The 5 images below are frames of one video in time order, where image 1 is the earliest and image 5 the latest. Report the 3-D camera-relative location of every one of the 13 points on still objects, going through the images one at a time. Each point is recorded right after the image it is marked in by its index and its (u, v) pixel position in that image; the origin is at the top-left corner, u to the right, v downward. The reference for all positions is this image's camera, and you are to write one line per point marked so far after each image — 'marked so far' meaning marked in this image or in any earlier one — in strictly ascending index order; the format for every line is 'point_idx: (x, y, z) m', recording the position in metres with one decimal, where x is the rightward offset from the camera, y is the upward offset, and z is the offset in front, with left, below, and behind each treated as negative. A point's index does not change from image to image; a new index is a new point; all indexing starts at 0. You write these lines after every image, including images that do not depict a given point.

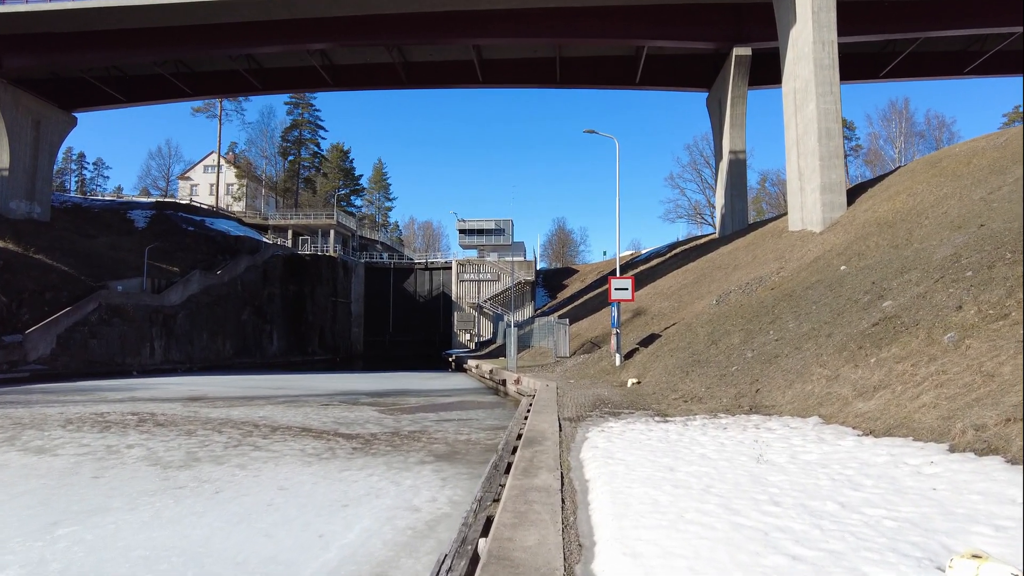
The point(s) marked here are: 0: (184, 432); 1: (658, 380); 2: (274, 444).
0: (-6.7, -2.9, +12.0) m
1: (+3.3, -2.1, +13.3) m
2: (-4.3, -2.8, +10.7) m
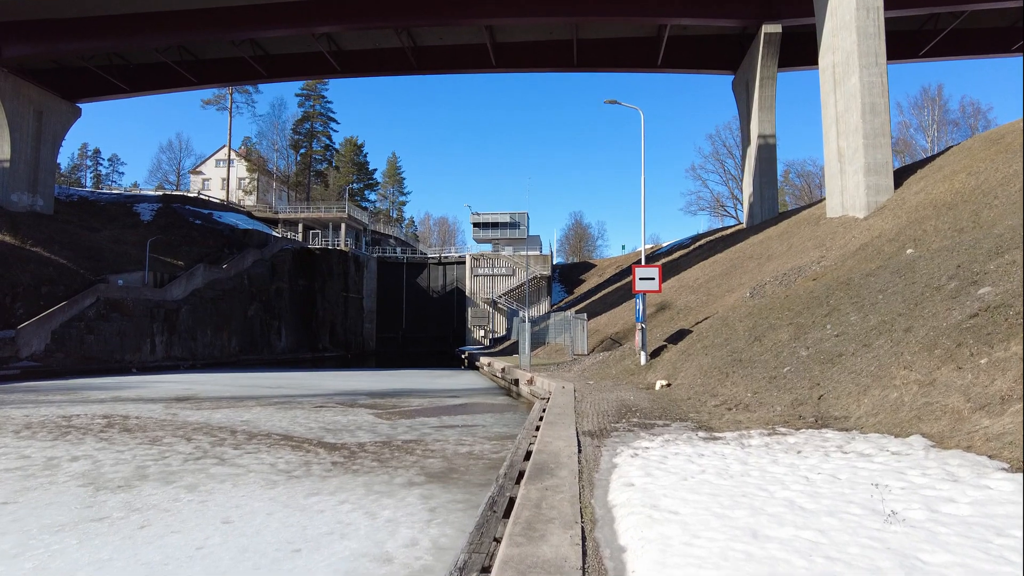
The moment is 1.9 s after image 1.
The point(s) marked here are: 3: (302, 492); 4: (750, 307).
0: (-6.5, -2.7, +10.5) m
1: (+3.5, -1.9, +11.6) m
2: (-4.2, -2.6, +9.1) m
3: (-2.6, -2.5, +7.2) m
4: (+5.8, -0.5, +14.3) m
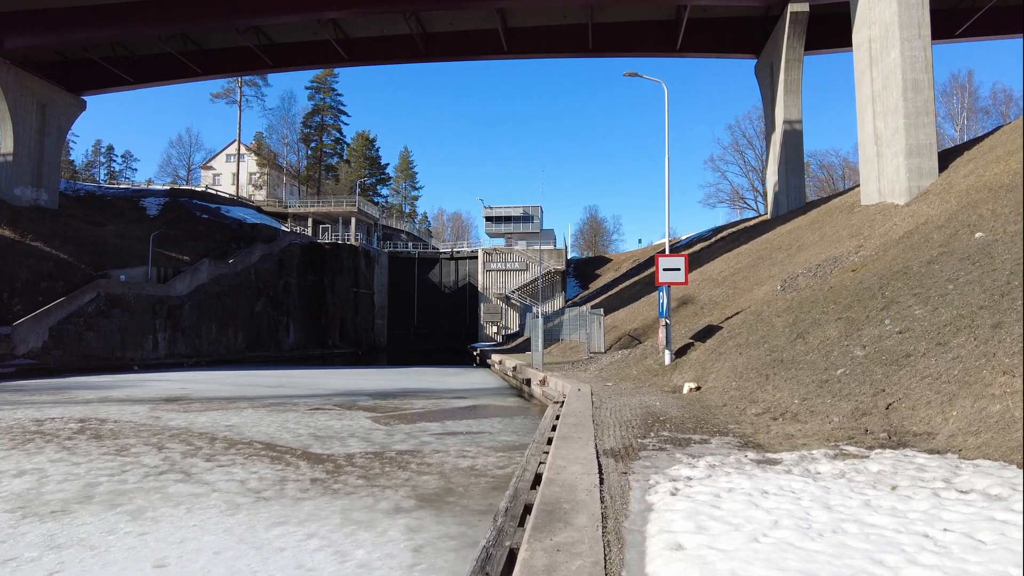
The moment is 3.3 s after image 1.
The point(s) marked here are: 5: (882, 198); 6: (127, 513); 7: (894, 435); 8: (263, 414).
0: (-6.4, -2.6, +9.5) m
1: (+3.7, -1.7, +10.2) m
2: (-4.1, -2.5, +8.0) m
3: (-2.5, -2.4, +6.0) m
4: (+6.0, -0.3, +12.9) m
5: (+12.4, +3.0, +19.8) m
6: (-4.0, -2.3, +6.1) m
7: (+3.8, -1.5, +5.9) m
8: (-5.7, -2.9, +13.5) m
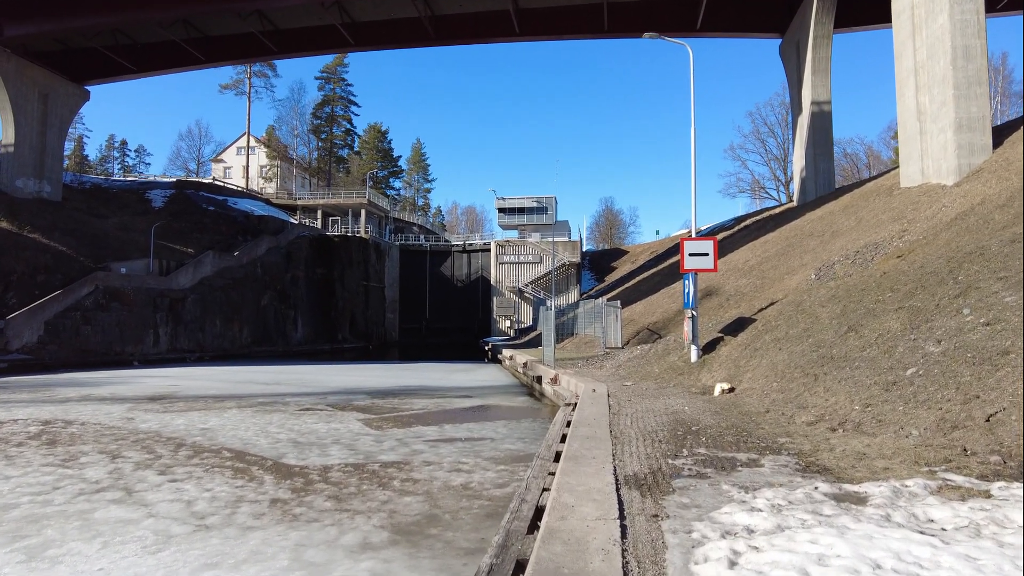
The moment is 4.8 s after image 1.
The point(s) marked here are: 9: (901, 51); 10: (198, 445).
0: (-6.3, -2.4, +8.3) m
1: (+3.7, -1.5, +8.8) m
2: (-4.0, -2.3, +6.8) m
3: (-2.6, -2.2, +4.8) m
4: (+6.1, 0.0, +11.4) m
5: (+12.7, +3.3, +18.1) m
6: (-4.0, -2.2, +4.9) m
7: (+3.8, -1.3, +4.5) m
8: (-5.5, -2.6, +12.3) m
9: (+12.9, +7.8, +19.5) m
10: (-4.9, -2.5, +9.3) m
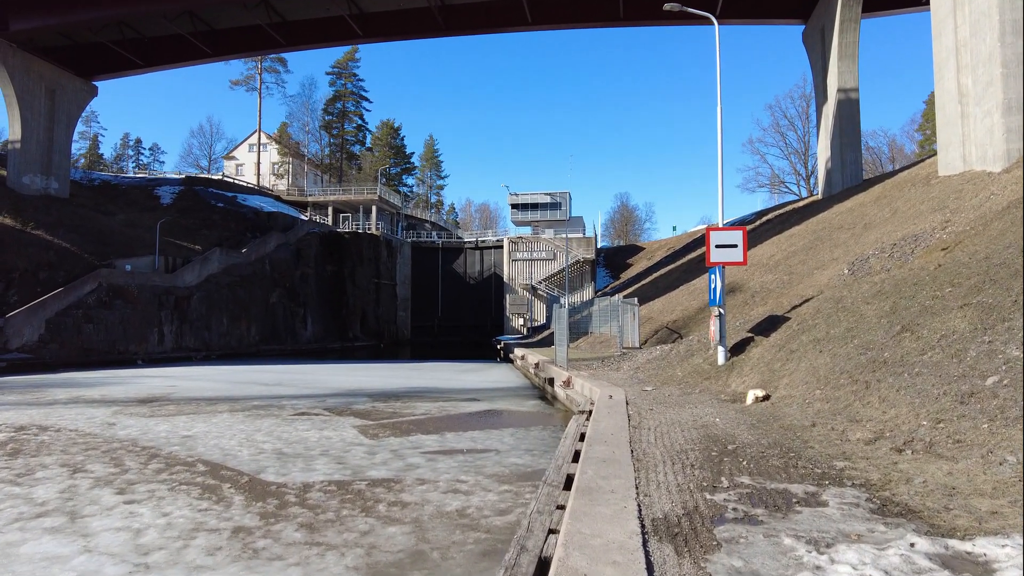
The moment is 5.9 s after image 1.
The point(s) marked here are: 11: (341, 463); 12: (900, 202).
0: (-6.2, -2.3, +7.5) m
1: (+3.8, -1.4, +7.7) m
2: (-4.0, -2.2, +5.9) m
3: (-2.6, -2.1, +3.8) m
4: (+6.3, +0.1, +10.2) m
5: (+13.0, +3.5, +16.8) m
6: (-4.0, -2.1, +4.0) m
7: (+3.8, -1.2, +3.4) m
8: (-5.4, -2.6, +11.5) m
9: (+13.2, +8.0, +18.2) m
10: (-4.8, -2.4, +8.4) m
11: (-2.3, -2.4, +8.0) m
12: (+11.8, +2.6, +17.9) m
